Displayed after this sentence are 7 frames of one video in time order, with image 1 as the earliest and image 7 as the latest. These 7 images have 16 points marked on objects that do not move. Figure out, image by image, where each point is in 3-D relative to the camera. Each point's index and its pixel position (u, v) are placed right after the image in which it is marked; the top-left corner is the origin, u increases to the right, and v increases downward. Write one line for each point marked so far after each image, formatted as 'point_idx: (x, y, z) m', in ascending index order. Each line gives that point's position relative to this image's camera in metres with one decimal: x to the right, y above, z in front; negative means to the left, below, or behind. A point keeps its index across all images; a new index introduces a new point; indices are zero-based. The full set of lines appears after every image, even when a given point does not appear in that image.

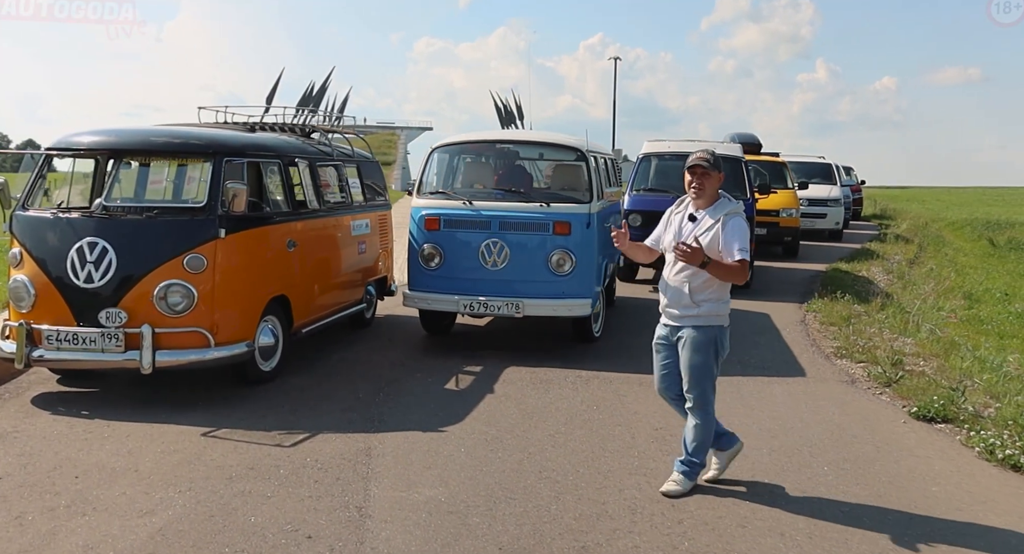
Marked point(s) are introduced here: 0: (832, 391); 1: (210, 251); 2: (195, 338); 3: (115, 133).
0: (+2.6, -0.9, +6.8) m
1: (-2.3, +0.2, +6.2) m
2: (-2.4, -0.5, +6.1) m
3: (-3.2, +1.2, +6.7) m
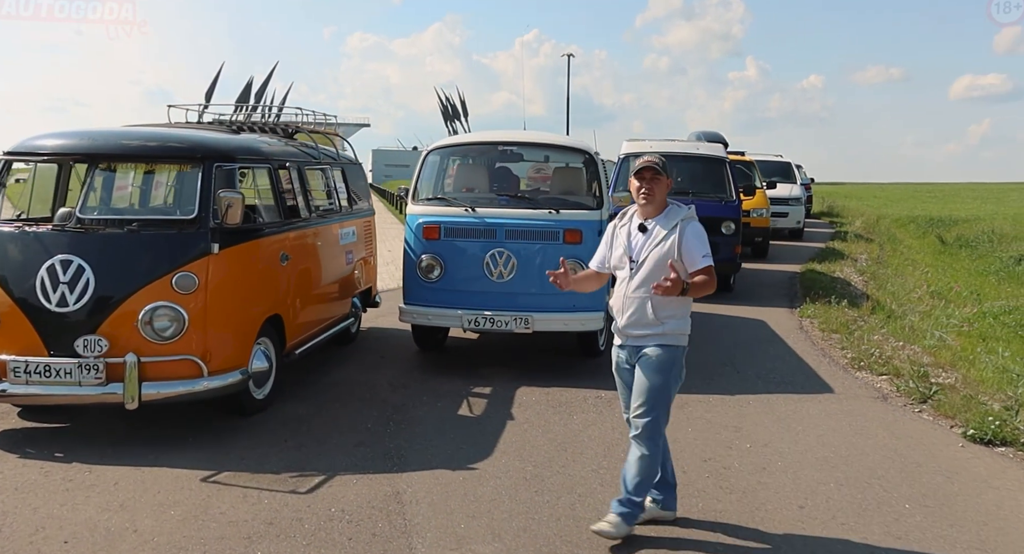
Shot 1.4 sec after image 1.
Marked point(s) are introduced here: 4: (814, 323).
0: (+2.8, -1.0, +6.5) m
1: (-2.1, +0.1, +5.5) m
2: (-2.2, -0.6, +5.5) m
3: (-3.0, +1.0, +5.9) m
4: (+4.1, -0.6, +11.1) m
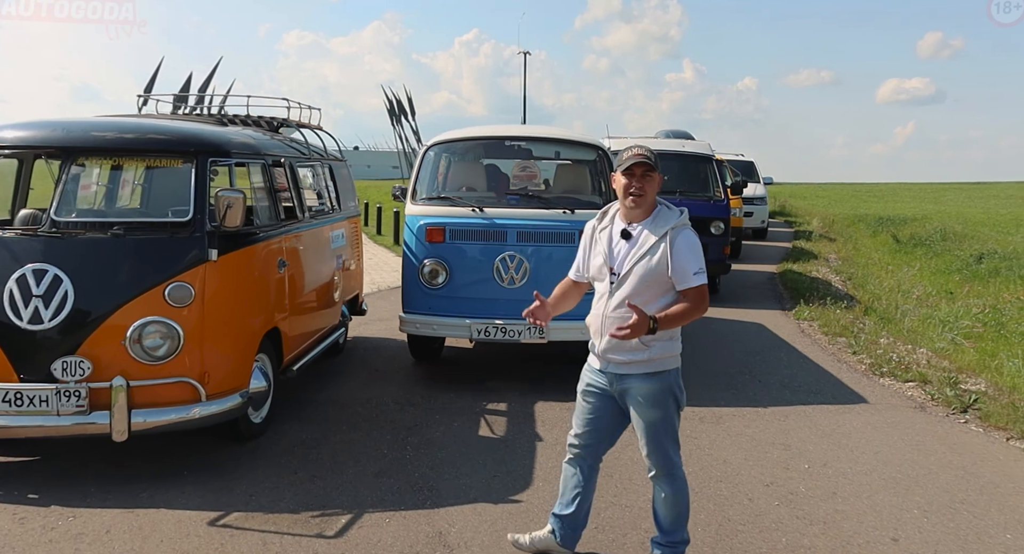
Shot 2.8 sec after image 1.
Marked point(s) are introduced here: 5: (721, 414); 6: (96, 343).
0: (+3.0, -1.1, +6.1) m
1: (-1.8, 0.0, +4.8) m
2: (-1.9, -0.7, +4.8) m
3: (-2.8, +1.0, +5.2) m
4: (+4.0, -0.6, +10.8) m
5: (+1.6, -1.0, +6.2) m
6: (-2.3, -0.4, +4.7) m
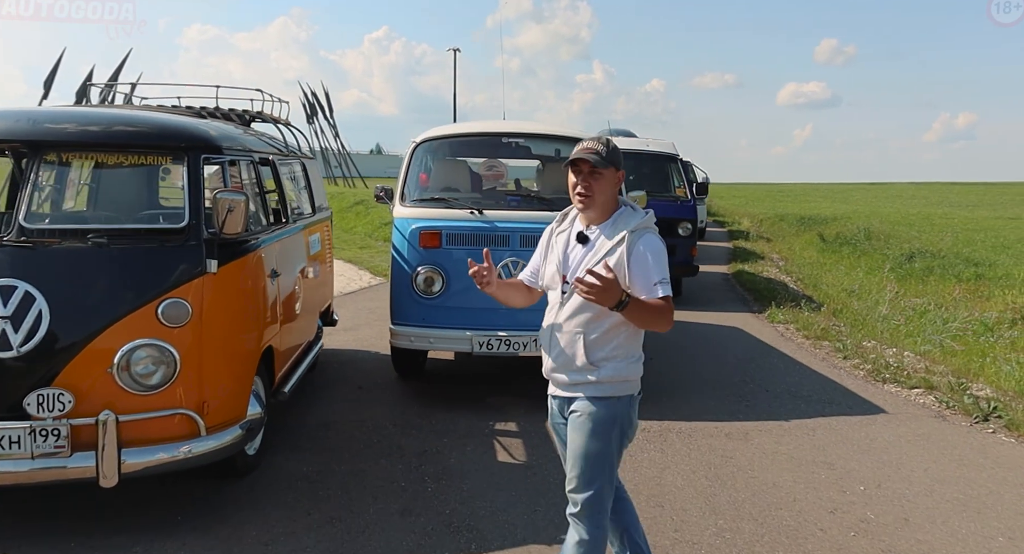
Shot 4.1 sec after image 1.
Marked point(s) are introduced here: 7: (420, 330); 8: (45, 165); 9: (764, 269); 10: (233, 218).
0: (+3.1, -1.1, +5.9) m
1: (-1.6, -0.1, +4.2) m
2: (-1.7, -0.7, +4.1) m
3: (-2.6, +0.9, +4.5) m
4: (+3.6, -0.7, +10.7) m
5: (+1.7, -1.1, +5.9) m
6: (-2.1, -0.4, +4.0) m
7: (-0.7, -0.4, +6.7) m
8: (-2.4, +0.6, +4.3) m
9: (+5.9, +0.2, +19.2) m
10: (-1.5, +0.3, +4.4) m
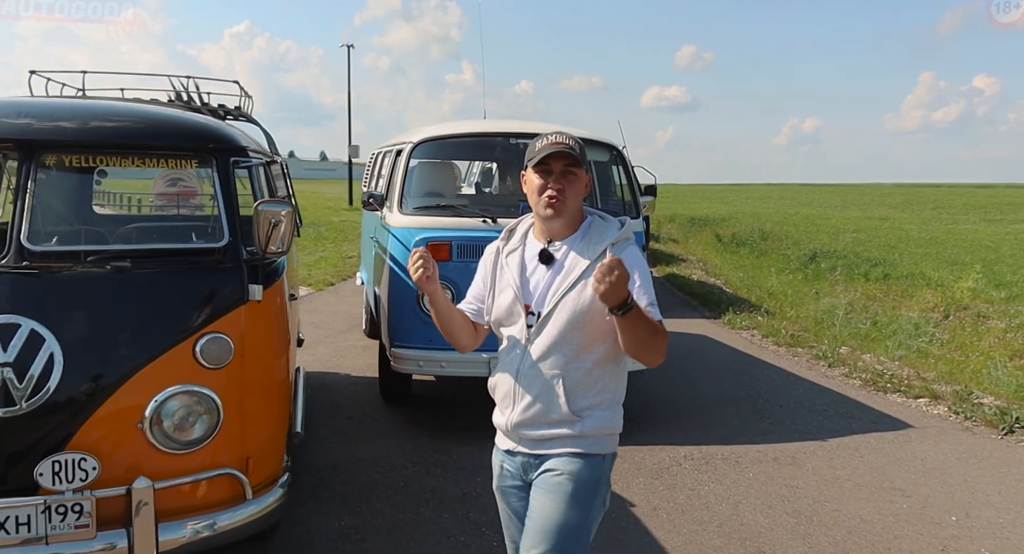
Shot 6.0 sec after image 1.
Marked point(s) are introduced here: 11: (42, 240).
0: (+3.3, -1.2, +5.7) m
1: (-1.1, -0.2, +3.4) m
2: (-1.2, -0.9, +3.4) m
3: (-2.2, +0.7, +3.5) m
4: (+3.1, -0.8, +10.6) m
5: (+1.9, -1.2, +5.6) m
6: (-1.6, -0.6, +3.1) m
7: (-0.6, -0.5, +6.0) m
8: (-2.0, +0.5, +3.5) m
9: (+4.2, +0.1, +19.3) m
10: (-1.0, +0.2, +3.6) m
11: (-2.0, +0.2, +3.3) m
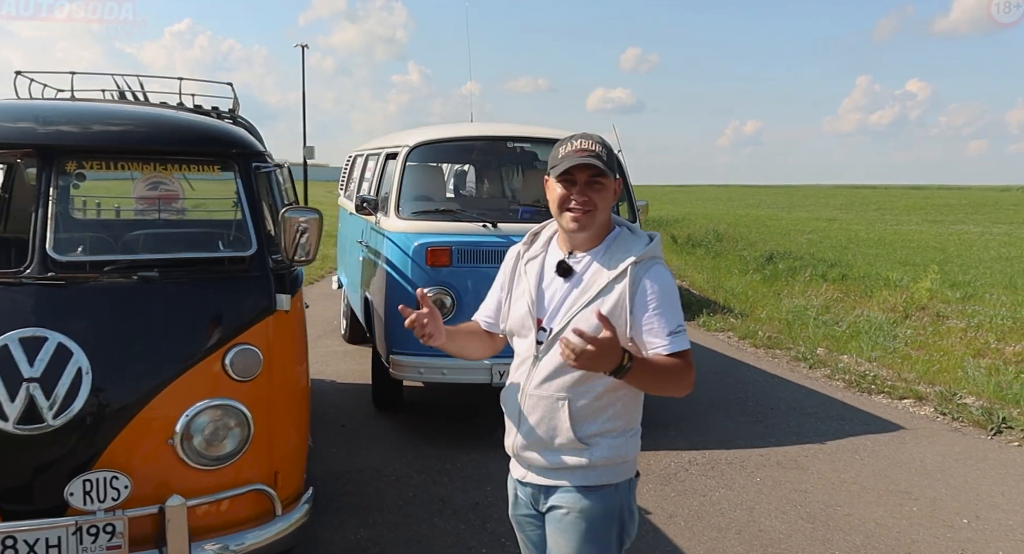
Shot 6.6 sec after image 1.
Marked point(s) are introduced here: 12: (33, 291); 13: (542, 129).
0: (+3.3, -1.2, +5.9) m
1: (-1.0, -0.2, +3.3) m
2: (-1.0, -0.9, +3.2) m
3: (-2.1, +0.7, +3.3) m
4: (+2.9, -0.8, +10.7) m
5: (+1.9, -1.2, +5.6) m
6: (-1.4, -0.6, +3.0) m
7: (-0.6, -0.6, +5.9) m
8: (-1.8, +0.4, +3.3) m
9: (+3.4, +0.1, +19.5) m
10: (-0.9, +0.2, +3.5) m
11: (-1.8, +0.1, +3.2) m
12: (-1.8, 0.0, +3.0) m
13: (+0.3, +1.3, +7.1) m
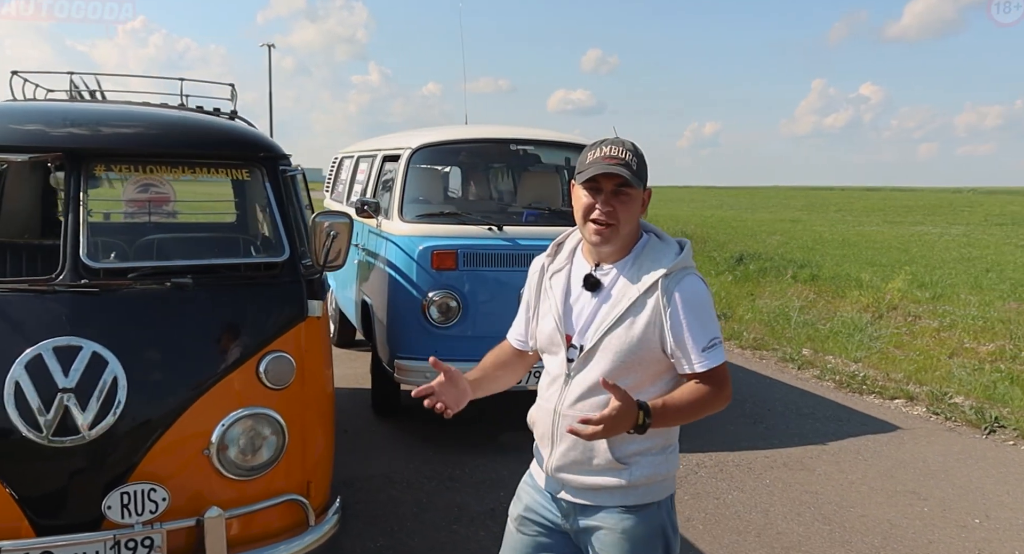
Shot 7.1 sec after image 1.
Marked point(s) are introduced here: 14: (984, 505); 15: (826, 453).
0: (+3.3, -1.2, +6.0) m
1: (-0.8, -0.3, +3.2) m
2: (-0.9, -0.9, +3.1) m
3: (-1.9, +0.7, +3.2) m
4: (+2.7, -0.8, +10.7) m
5: (+2.0, -1.2, +5.7) m
6: (-1.2, -0.6, +2.9) m
7: (-0.6, -0.6, +5.8) m
8: (-1.7, +0.4, +3.2) m
9: (+2.8, +0.1, +19.6) m
10: (-0.8, +0.1, +3.4) m
11: (-1.7, +0.1, +3.0) m
12: (-1.6, -0.1, +2.9) m
13: (+0.2, +1.2, +7.0) m
14: (+2.7, -1.3, +4.8) m
15: (+2.2, -1.2, +5.8) m
